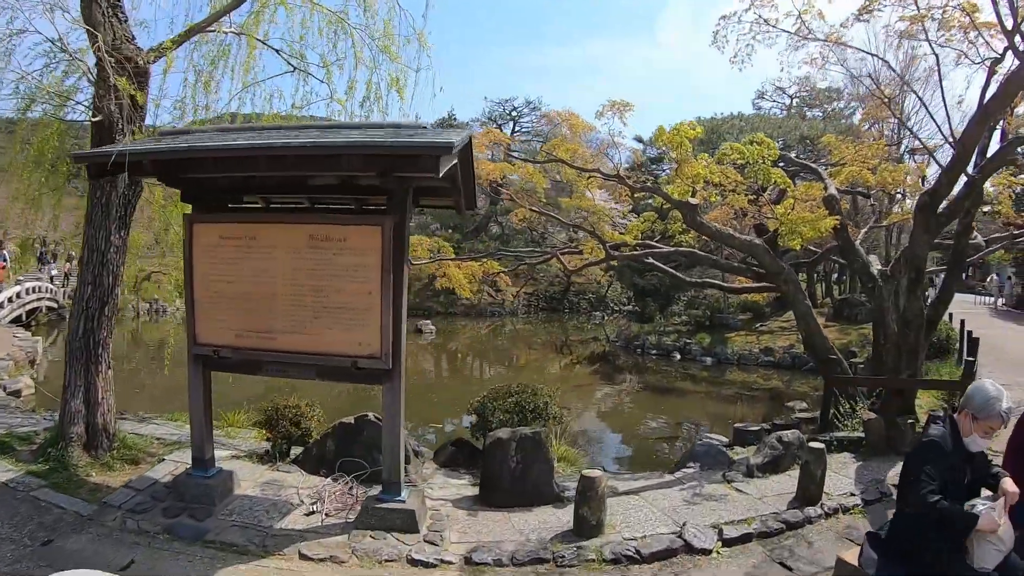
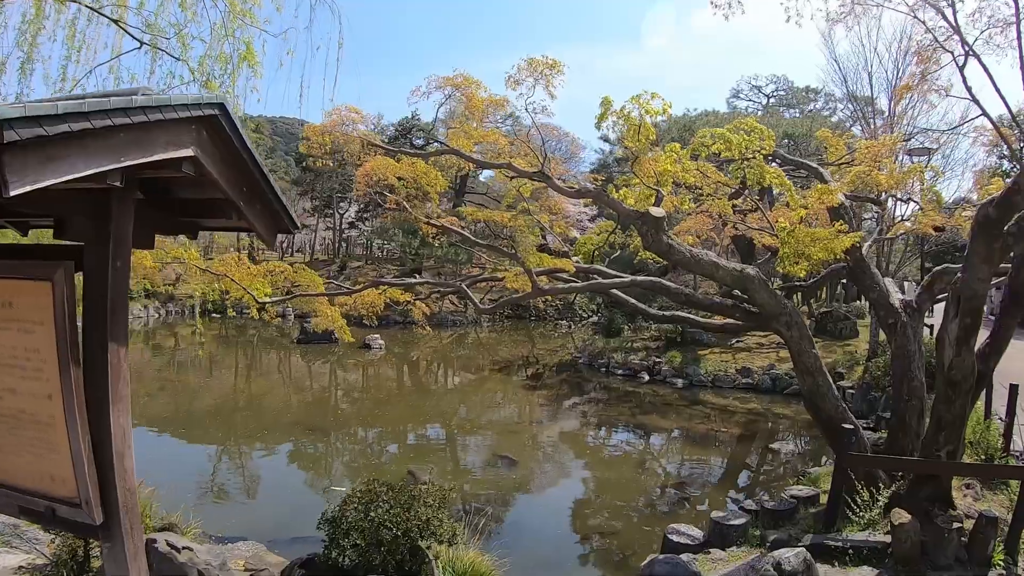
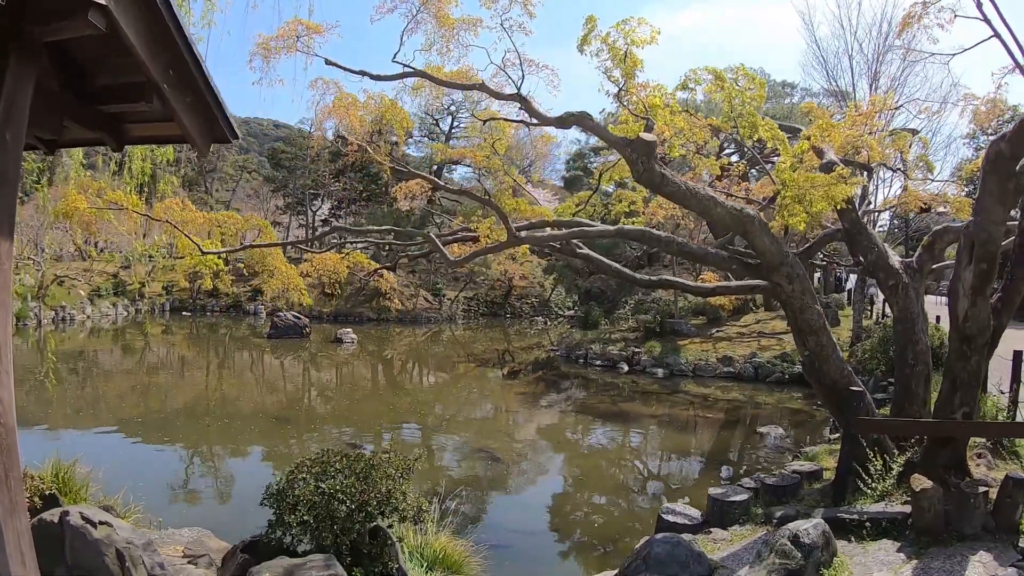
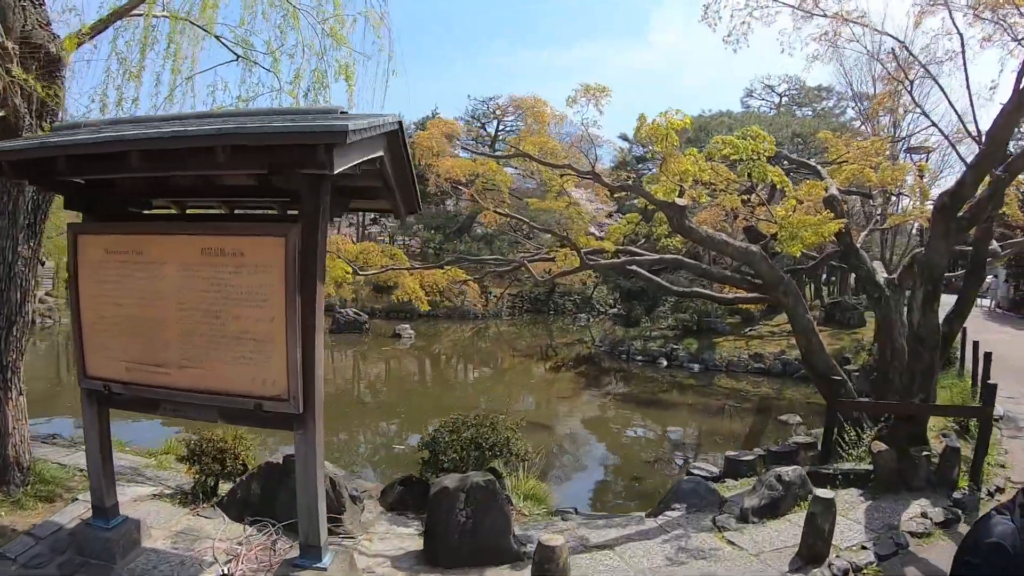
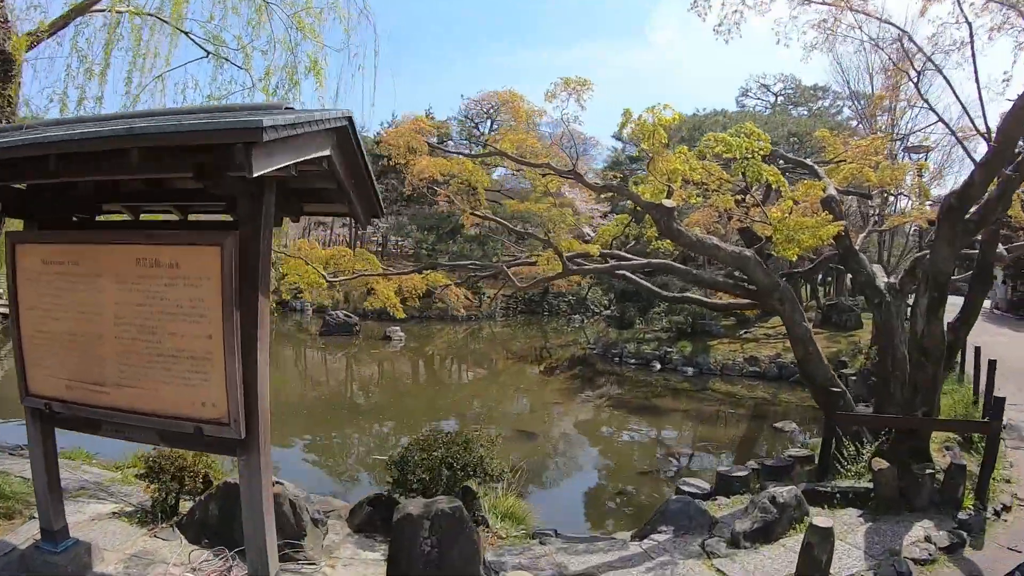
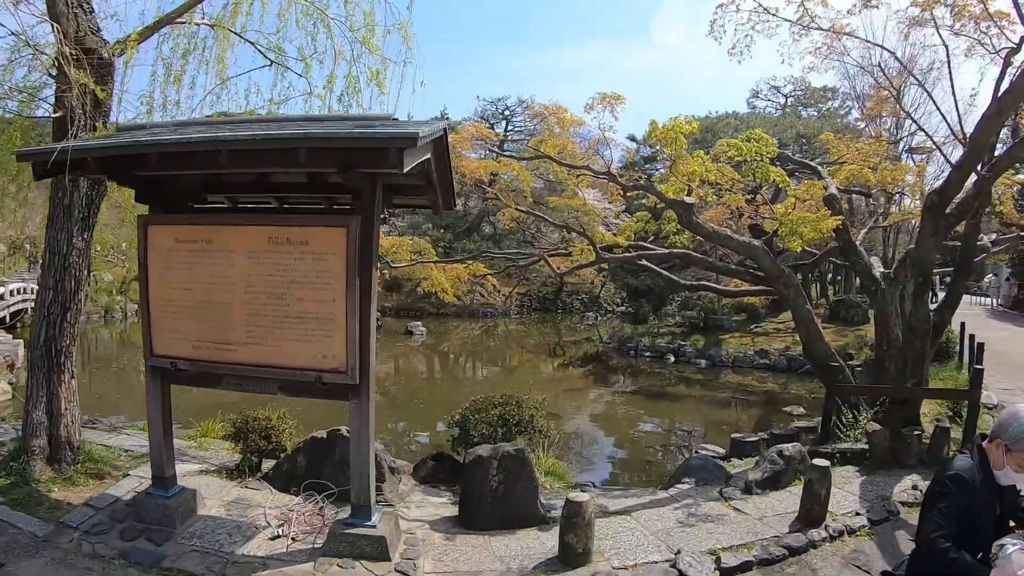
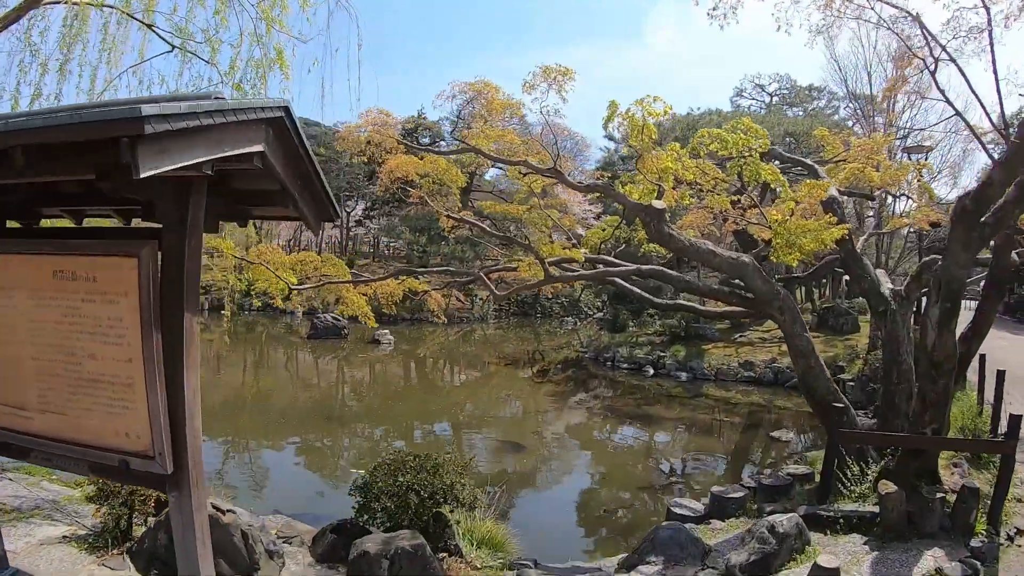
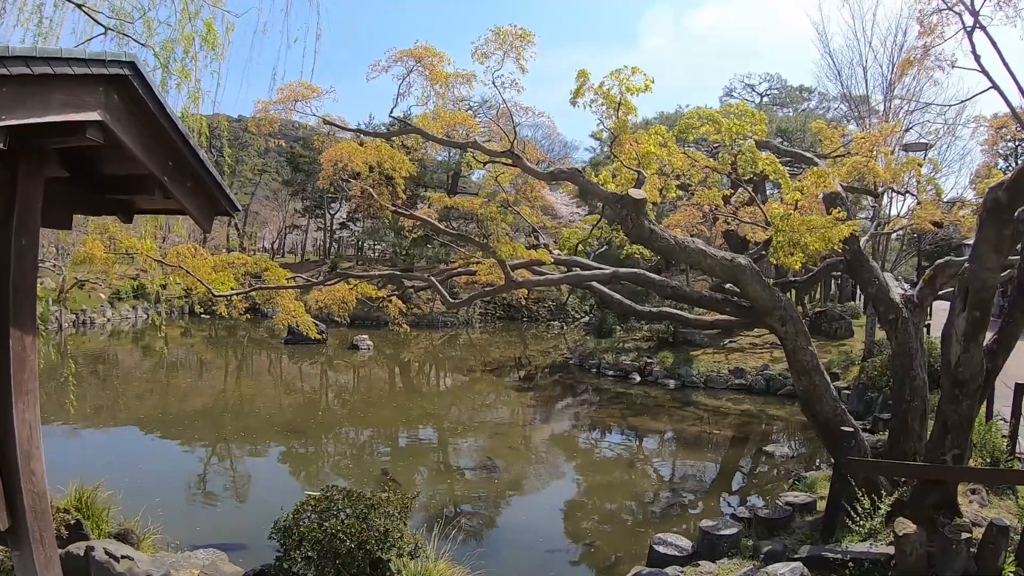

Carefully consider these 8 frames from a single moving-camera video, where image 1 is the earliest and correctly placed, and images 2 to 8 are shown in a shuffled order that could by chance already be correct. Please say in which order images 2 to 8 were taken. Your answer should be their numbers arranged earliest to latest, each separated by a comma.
6, 4, 5, 7, 2, 8, 3
